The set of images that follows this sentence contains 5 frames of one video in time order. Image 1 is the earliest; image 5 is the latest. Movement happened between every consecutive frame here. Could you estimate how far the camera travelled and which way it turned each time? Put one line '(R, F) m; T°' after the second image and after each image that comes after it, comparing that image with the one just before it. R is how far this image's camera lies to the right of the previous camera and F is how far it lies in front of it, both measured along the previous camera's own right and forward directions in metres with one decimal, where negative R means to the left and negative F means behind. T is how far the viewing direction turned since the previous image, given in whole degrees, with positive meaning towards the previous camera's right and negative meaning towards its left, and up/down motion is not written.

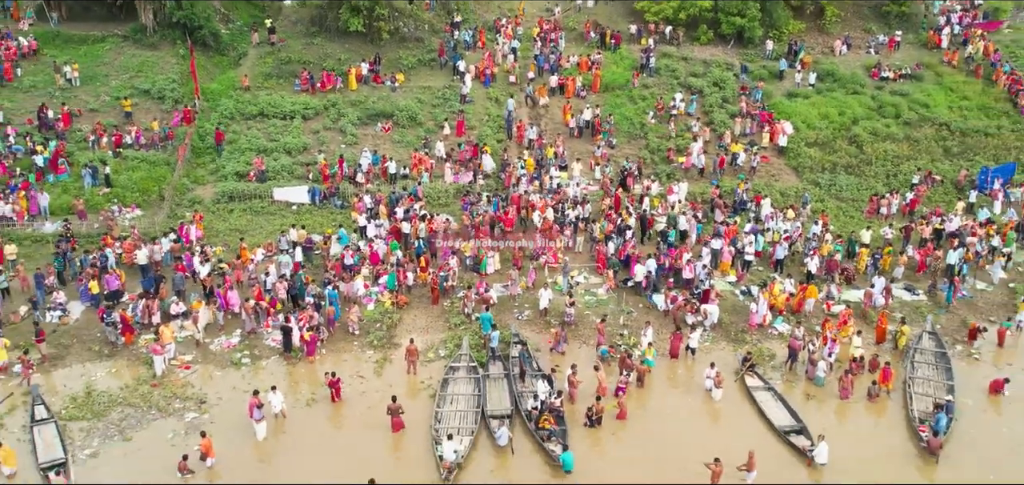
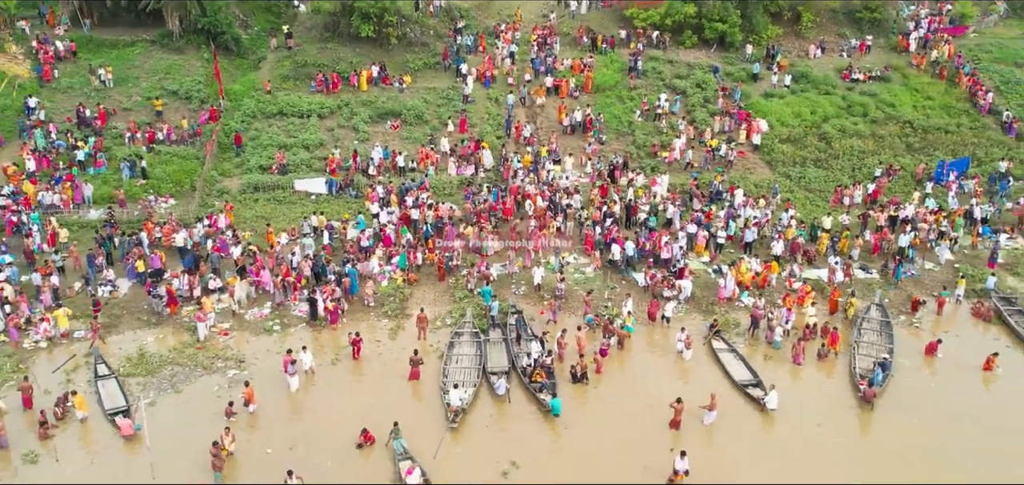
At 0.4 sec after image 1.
(0.0, -2.1) m; 0°
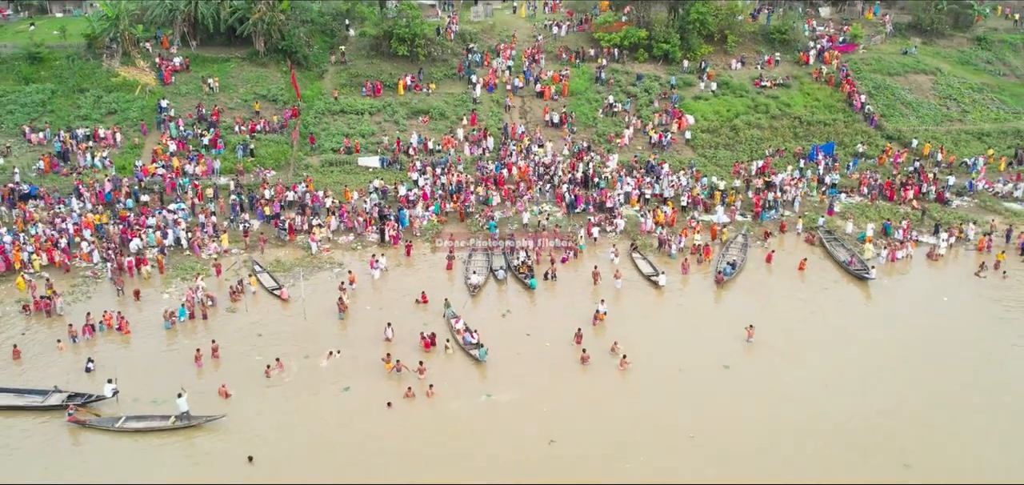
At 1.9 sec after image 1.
(+0.1, -9.5) m; 0°
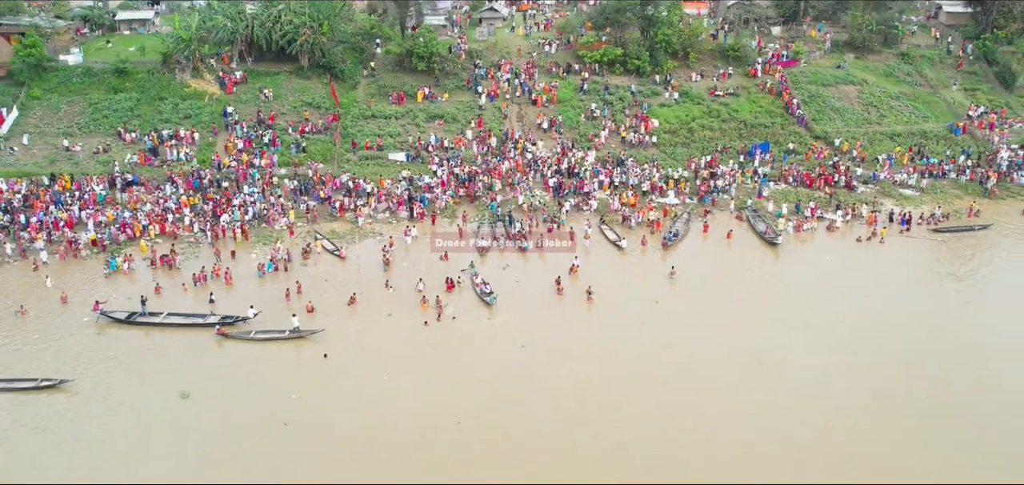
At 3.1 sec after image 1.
(0.0, -8.0) m; 0°
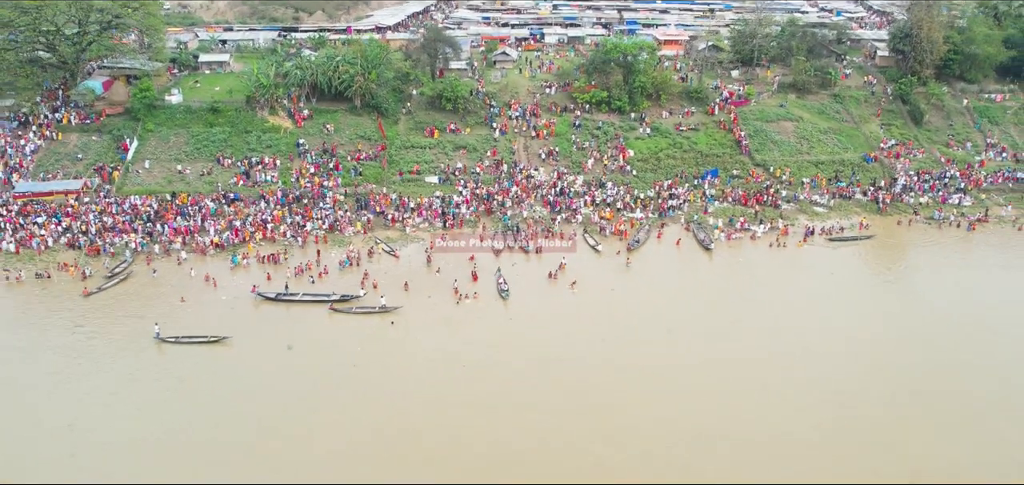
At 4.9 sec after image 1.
(0.0, -12.2) m; 0°
